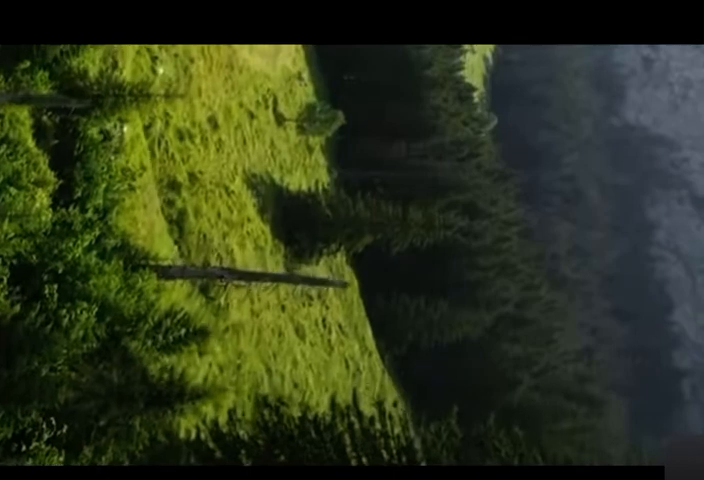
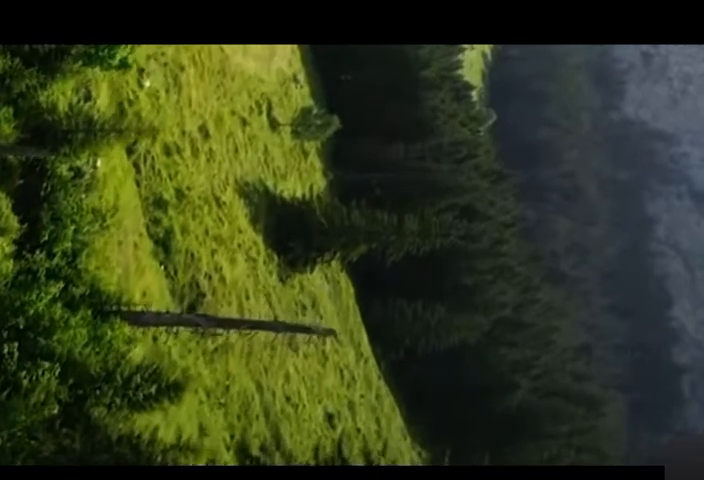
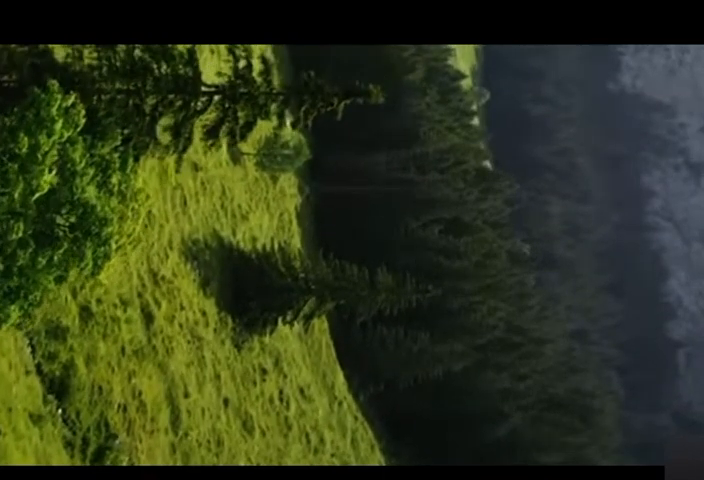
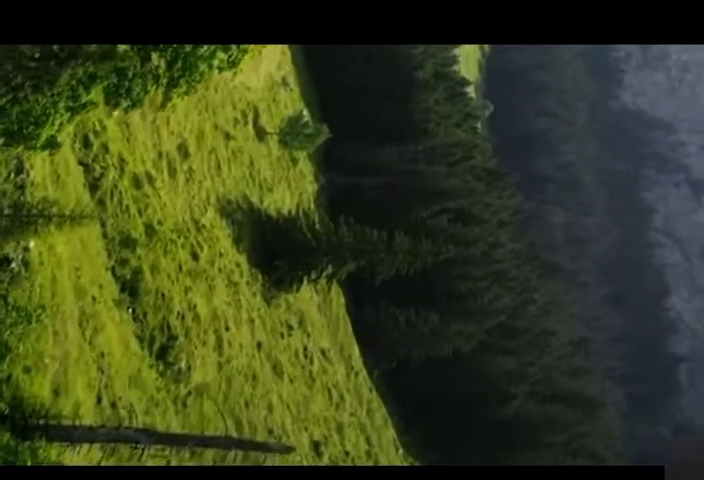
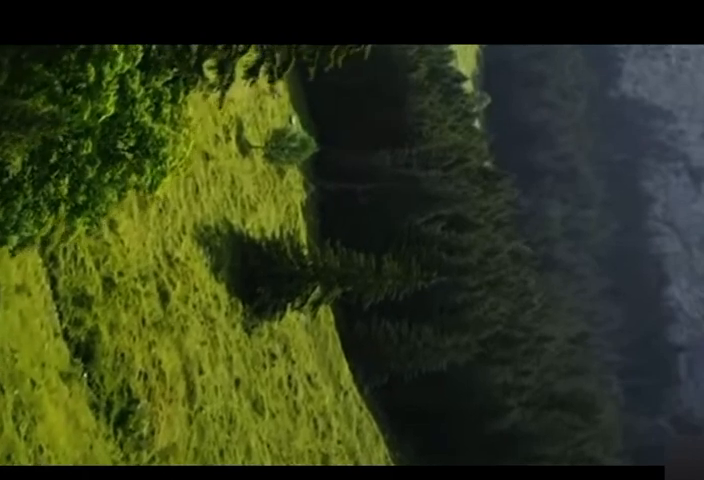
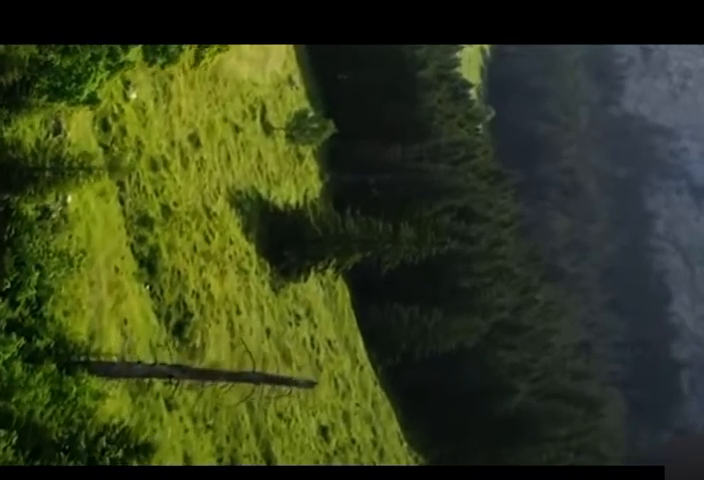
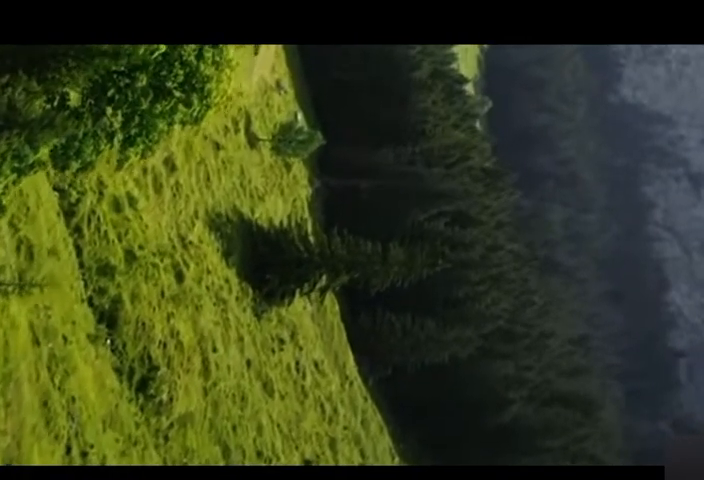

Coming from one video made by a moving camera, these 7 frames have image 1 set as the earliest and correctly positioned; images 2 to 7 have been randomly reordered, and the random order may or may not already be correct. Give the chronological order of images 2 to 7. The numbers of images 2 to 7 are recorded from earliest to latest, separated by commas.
2, 6, 4, 7, 5, 3
